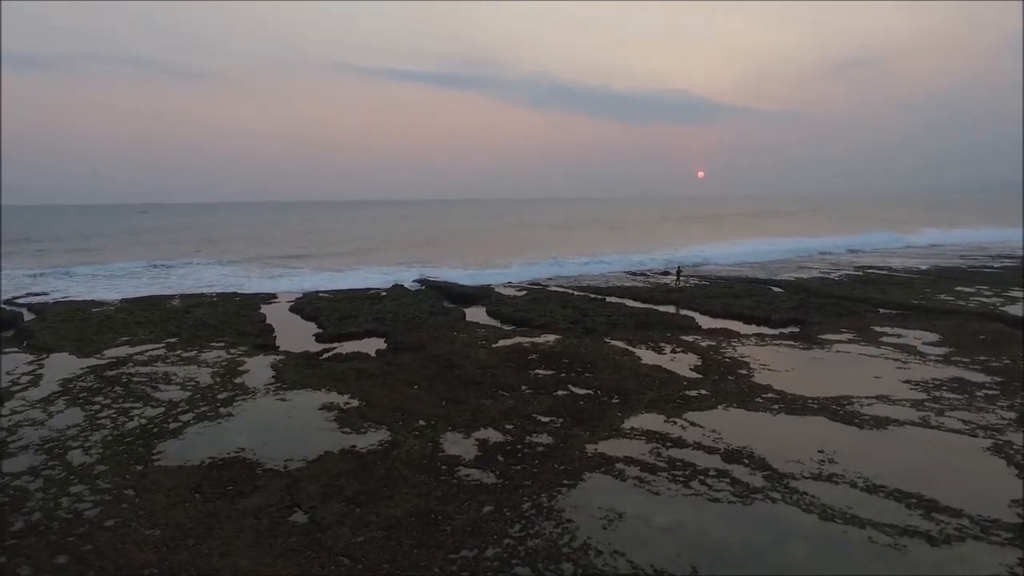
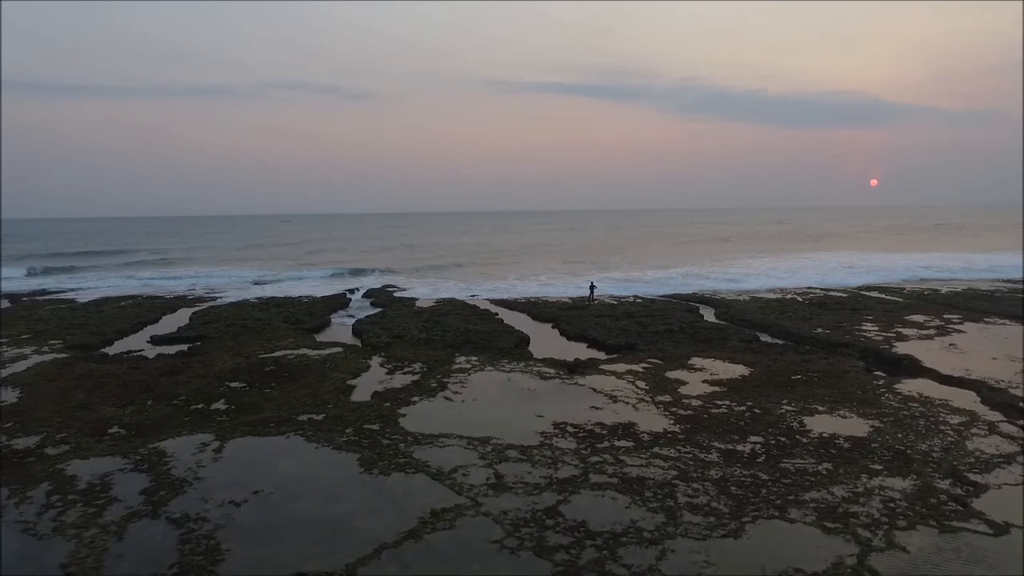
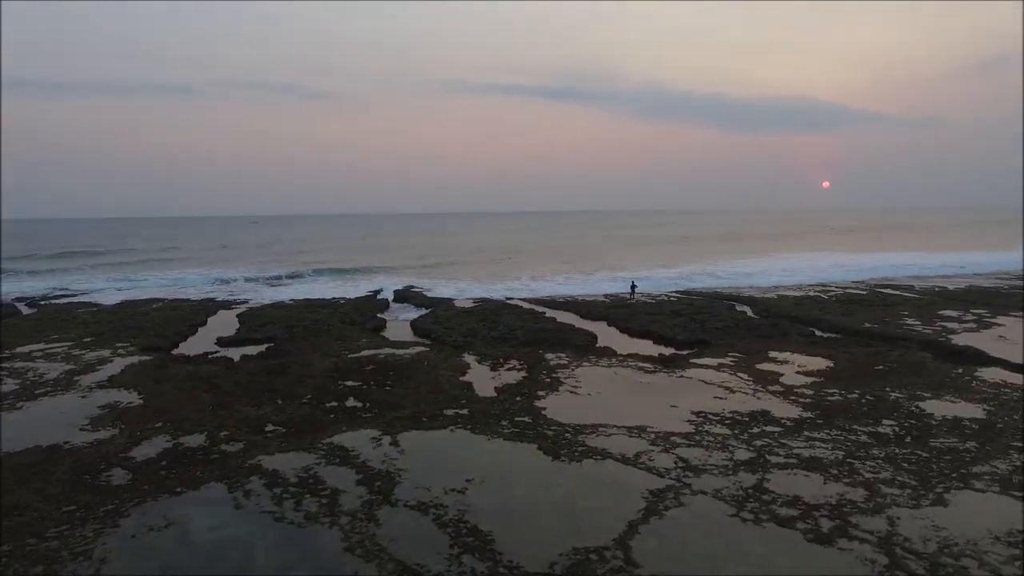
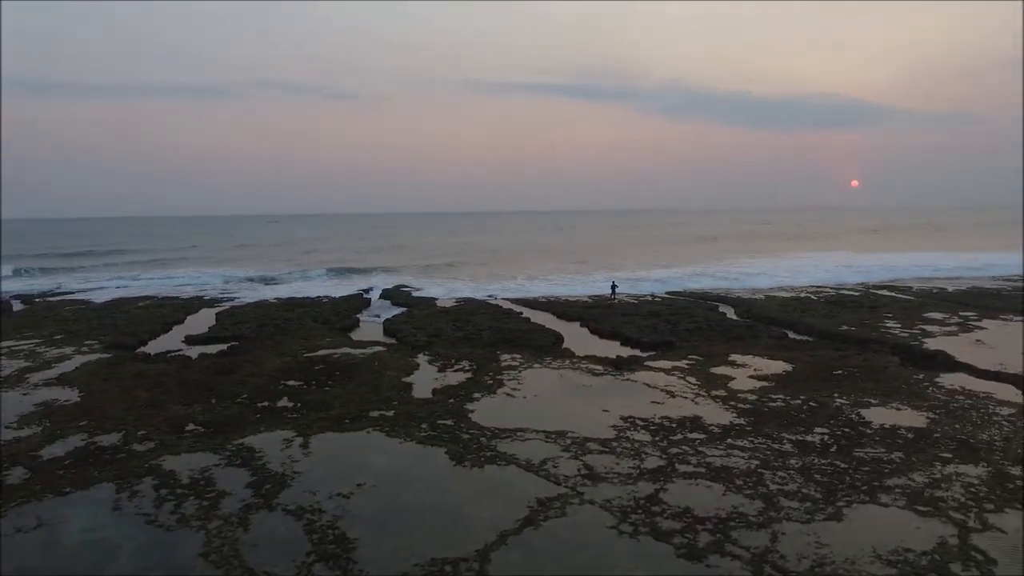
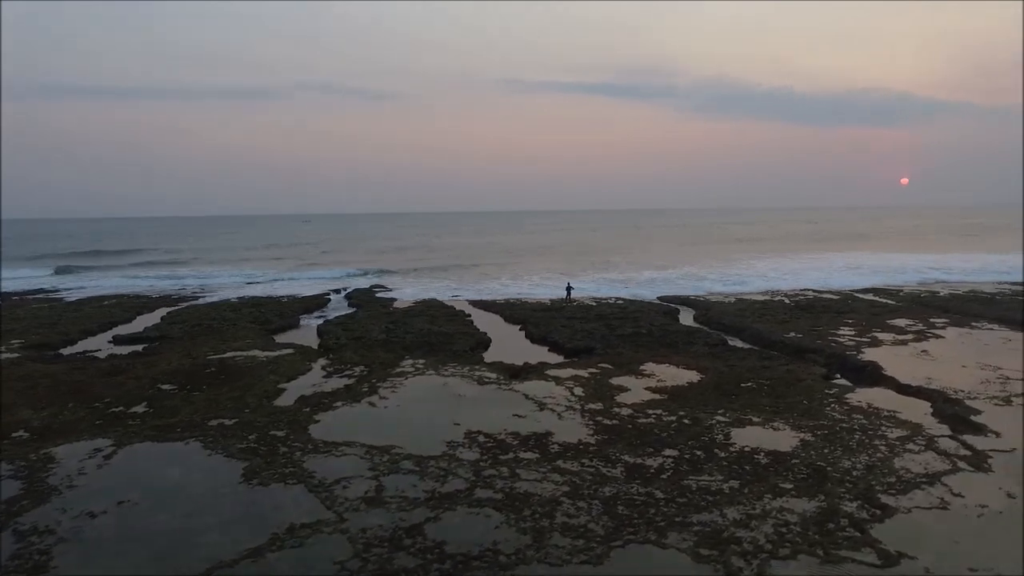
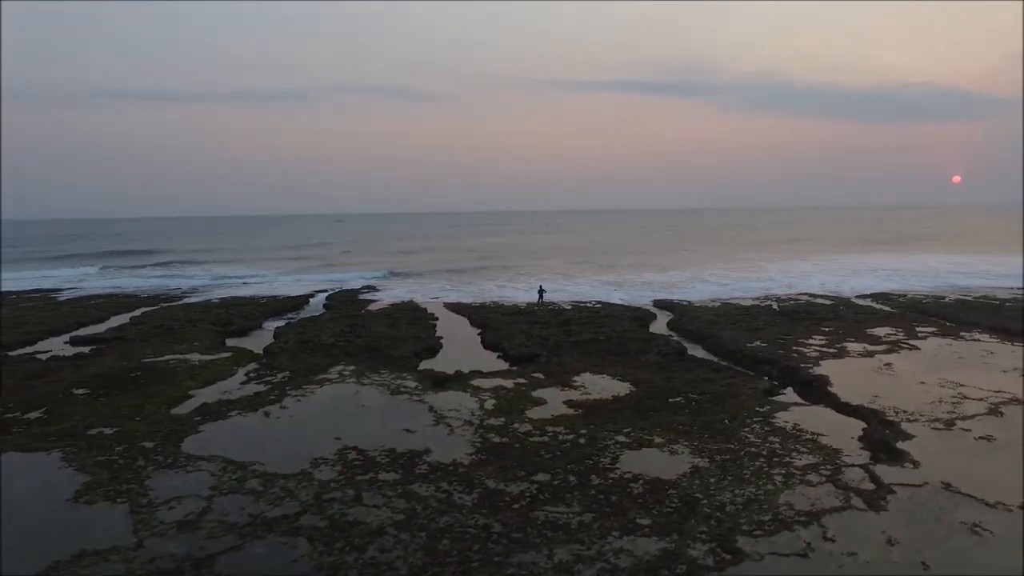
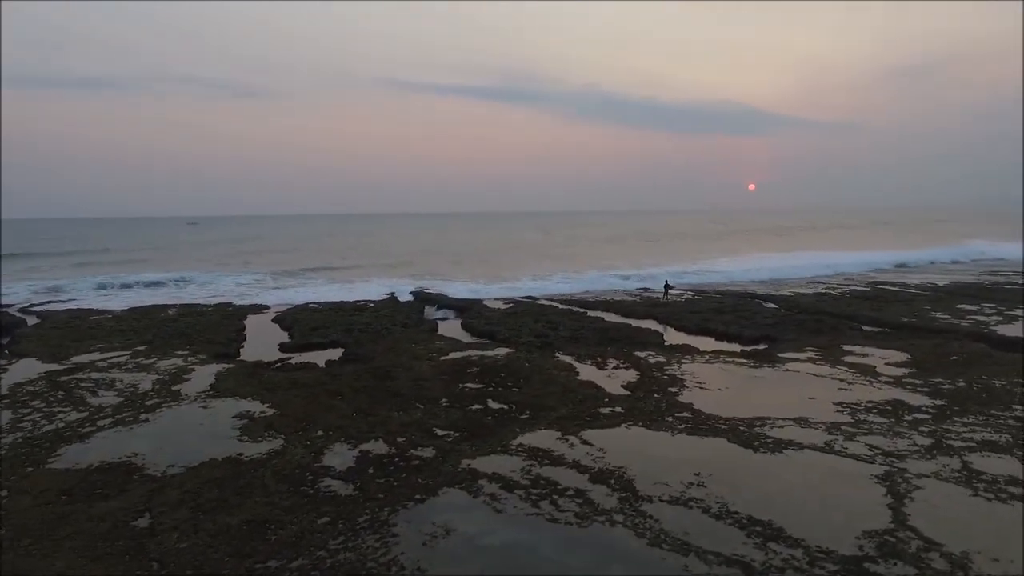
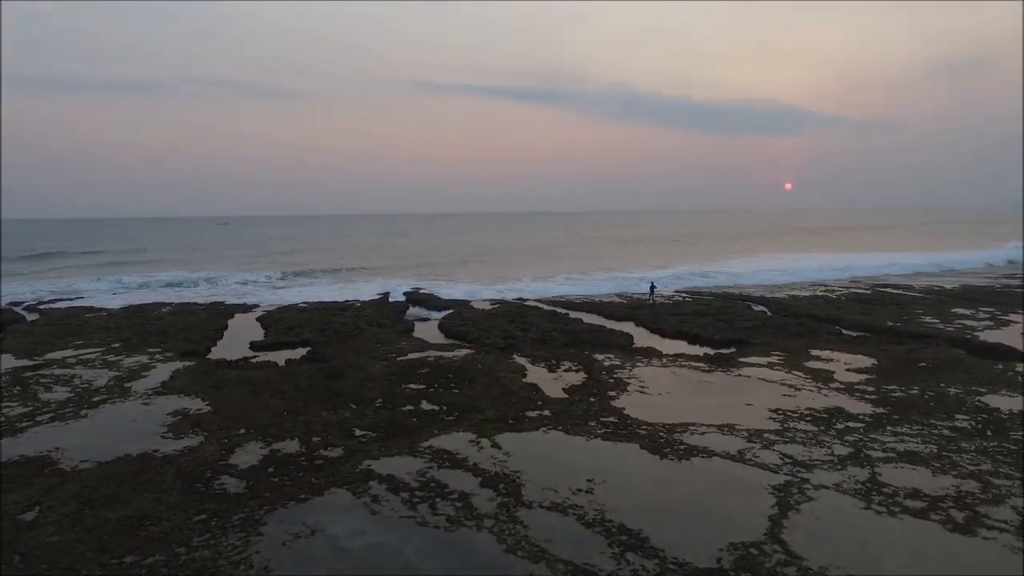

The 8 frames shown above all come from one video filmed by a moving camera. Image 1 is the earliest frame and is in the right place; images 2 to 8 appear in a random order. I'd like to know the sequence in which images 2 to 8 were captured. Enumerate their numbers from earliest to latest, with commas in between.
7, 8, 3, 4, 2, 5, 6
